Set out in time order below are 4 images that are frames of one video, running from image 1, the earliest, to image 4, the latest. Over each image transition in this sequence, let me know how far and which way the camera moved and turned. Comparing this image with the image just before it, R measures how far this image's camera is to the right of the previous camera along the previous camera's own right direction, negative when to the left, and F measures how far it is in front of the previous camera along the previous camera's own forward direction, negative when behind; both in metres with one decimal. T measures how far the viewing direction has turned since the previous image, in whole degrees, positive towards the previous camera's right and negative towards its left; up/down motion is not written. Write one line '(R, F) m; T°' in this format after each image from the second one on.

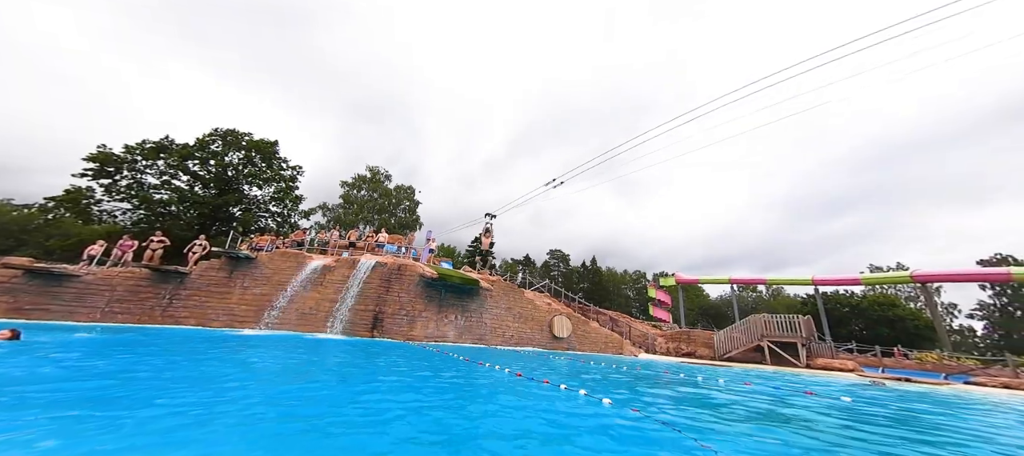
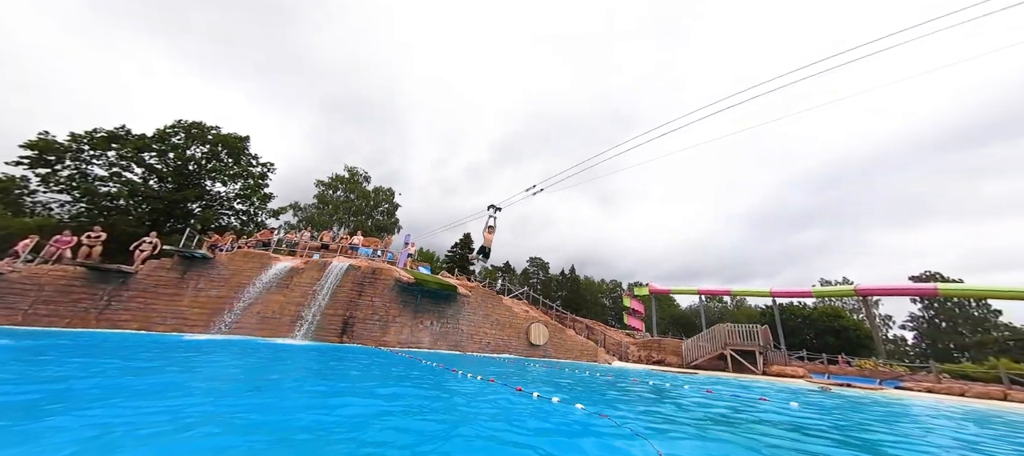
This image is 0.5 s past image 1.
(+0.5, -0.1) m; +3°
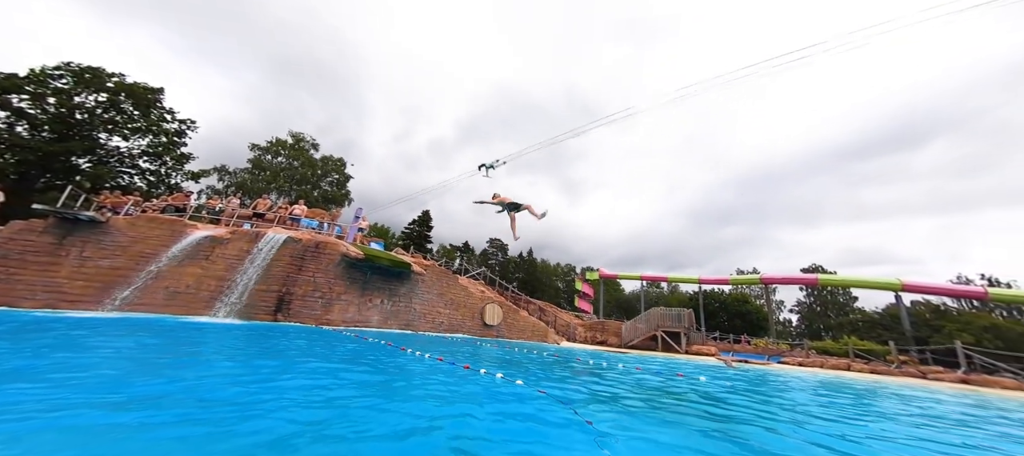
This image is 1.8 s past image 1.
(+1.1, +0.1) m; +7°
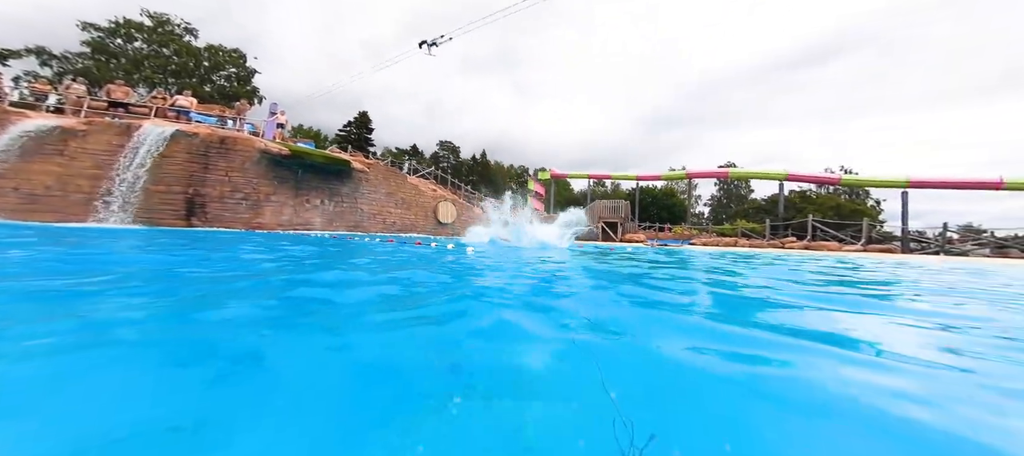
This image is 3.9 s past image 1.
(+0.8, +0.2) m; +8°
